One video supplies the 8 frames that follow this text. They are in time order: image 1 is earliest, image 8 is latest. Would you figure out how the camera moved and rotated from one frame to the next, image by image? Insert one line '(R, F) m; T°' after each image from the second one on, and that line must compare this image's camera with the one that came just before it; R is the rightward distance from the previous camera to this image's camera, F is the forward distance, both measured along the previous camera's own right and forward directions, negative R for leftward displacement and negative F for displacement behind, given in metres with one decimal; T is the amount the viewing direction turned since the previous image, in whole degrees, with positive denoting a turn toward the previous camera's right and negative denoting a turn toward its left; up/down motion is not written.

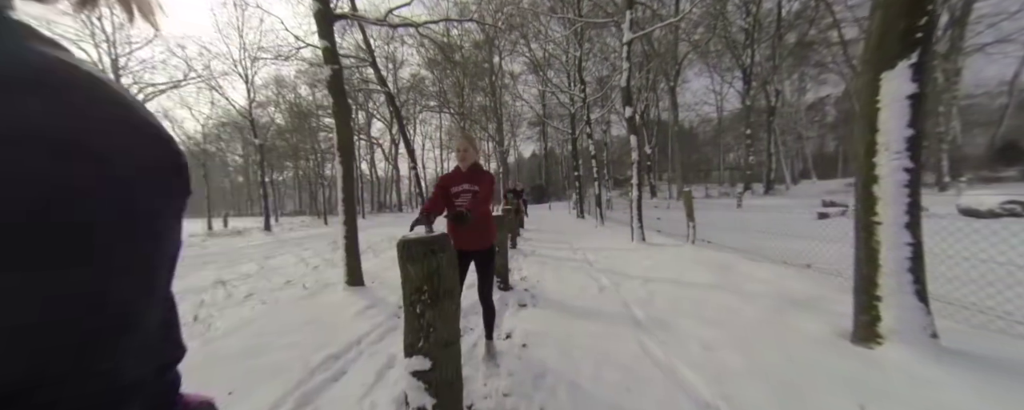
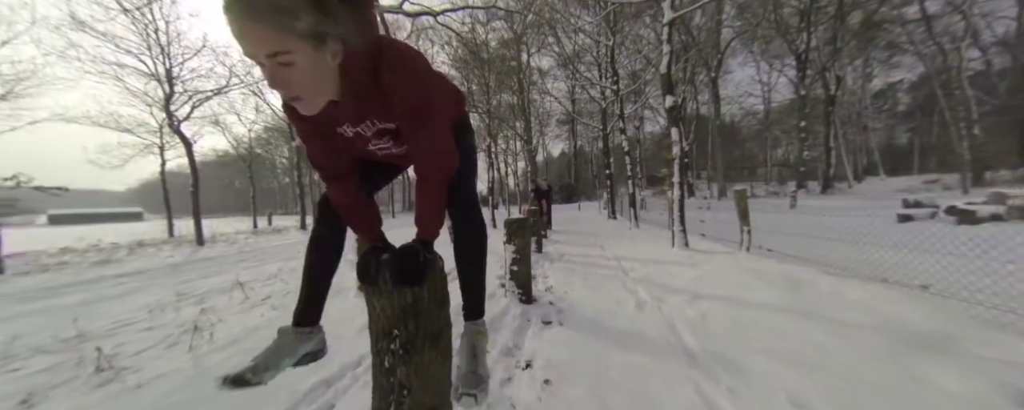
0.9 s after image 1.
(+0.1, +0.7) m; -6°
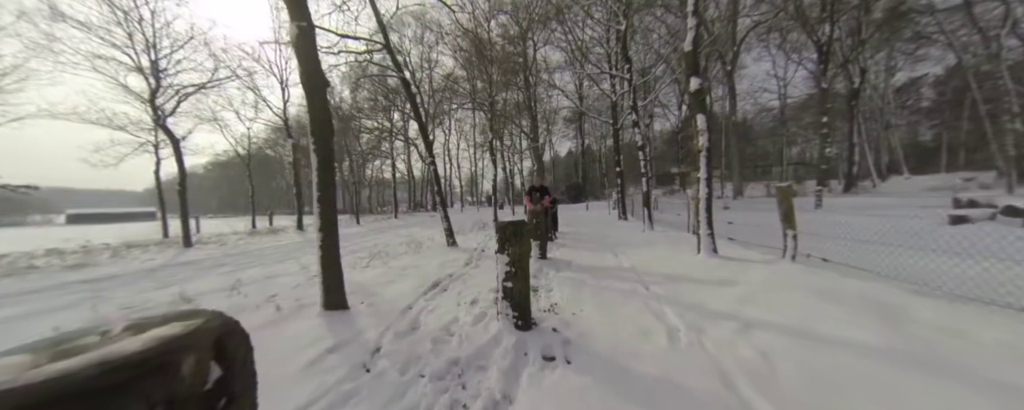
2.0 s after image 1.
(+0.2, +1.2) m; -1°
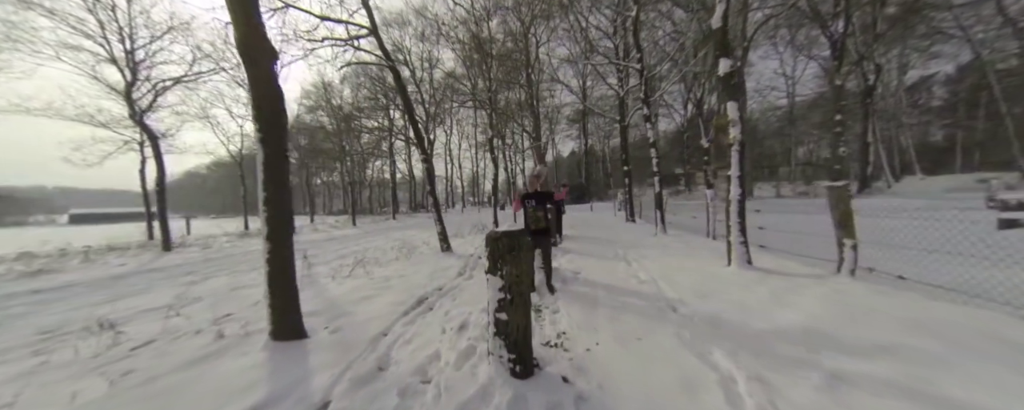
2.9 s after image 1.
(+0.1, +1.1) m; 0°
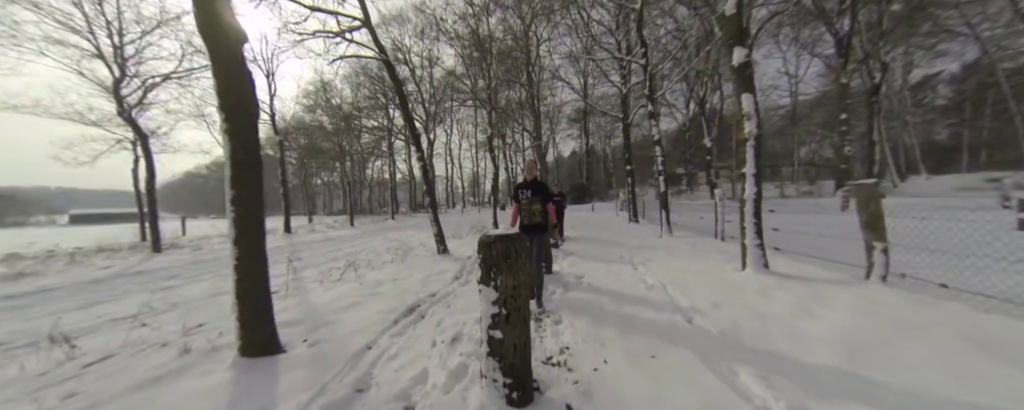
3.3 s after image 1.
(0.0, +0.5) m; 0°
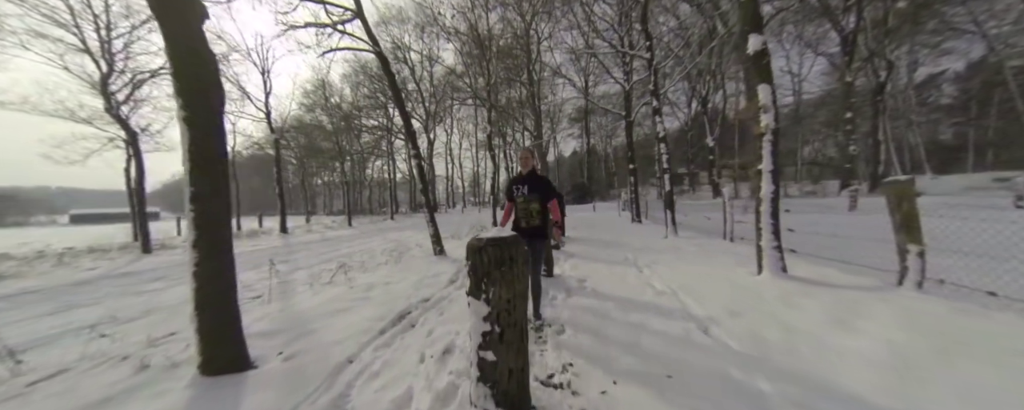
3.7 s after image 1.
(+0.1, +0.4) m; 0°
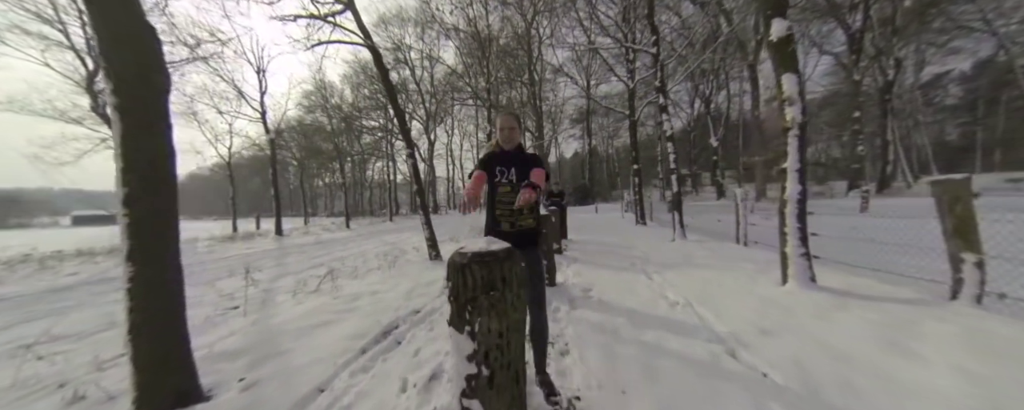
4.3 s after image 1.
(+0.1, +0.5) m; 0°
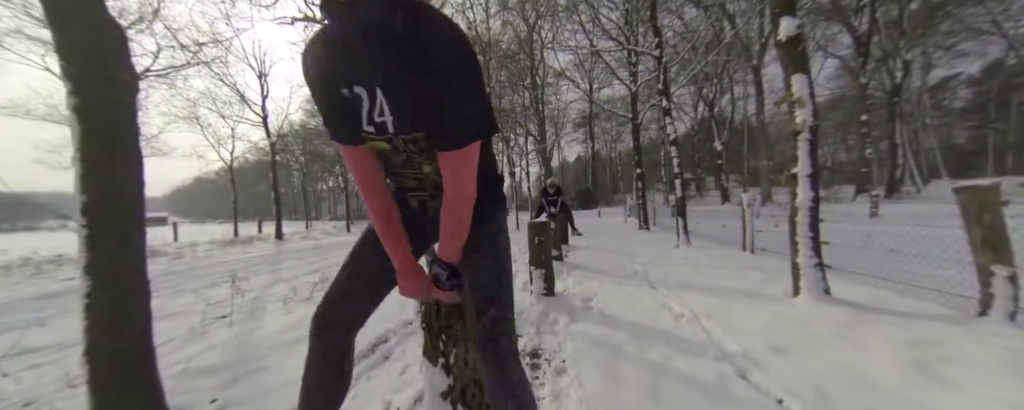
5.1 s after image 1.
(+0.1, +0.2) m; -1°
